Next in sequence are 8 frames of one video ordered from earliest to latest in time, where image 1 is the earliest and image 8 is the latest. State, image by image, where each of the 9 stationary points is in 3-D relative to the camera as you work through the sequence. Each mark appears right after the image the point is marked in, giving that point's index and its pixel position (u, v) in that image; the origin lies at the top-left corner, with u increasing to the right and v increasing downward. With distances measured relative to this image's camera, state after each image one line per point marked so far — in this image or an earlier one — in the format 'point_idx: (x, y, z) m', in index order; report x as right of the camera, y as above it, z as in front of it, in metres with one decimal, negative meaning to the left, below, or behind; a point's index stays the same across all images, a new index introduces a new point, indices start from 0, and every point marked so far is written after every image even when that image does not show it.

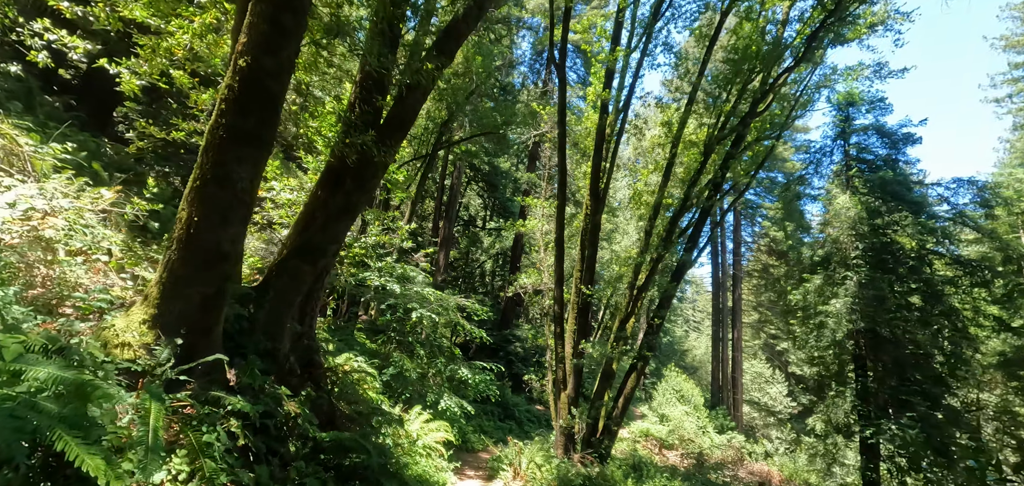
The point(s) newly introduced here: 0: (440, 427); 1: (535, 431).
0: (-0.9, -2.2, +7.0) m
1: (+0.5, -4.0, +12.5) m
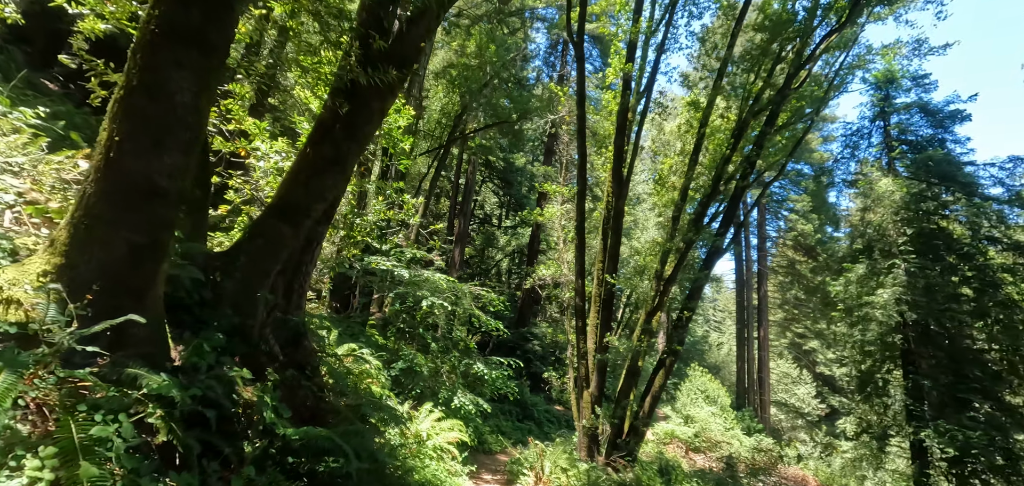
0: (-0.7, -2.0, +6.5) m
1: (+0.9, -3.9, +11.9) m
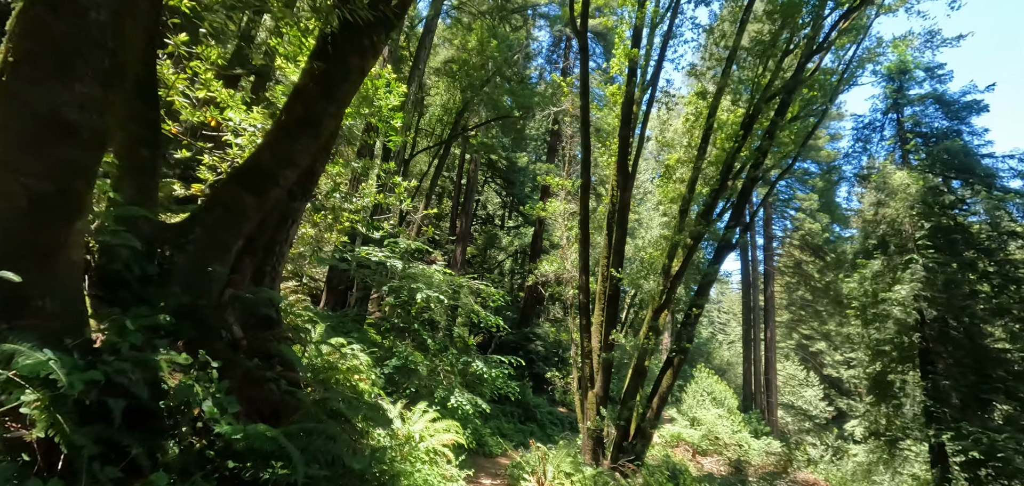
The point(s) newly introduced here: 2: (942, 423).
0: (-0.7, -2.0, +6.2) m
1: (+0.9, -3.8, +11.6) m
2: (+6.0, -2.5, +8.1) m
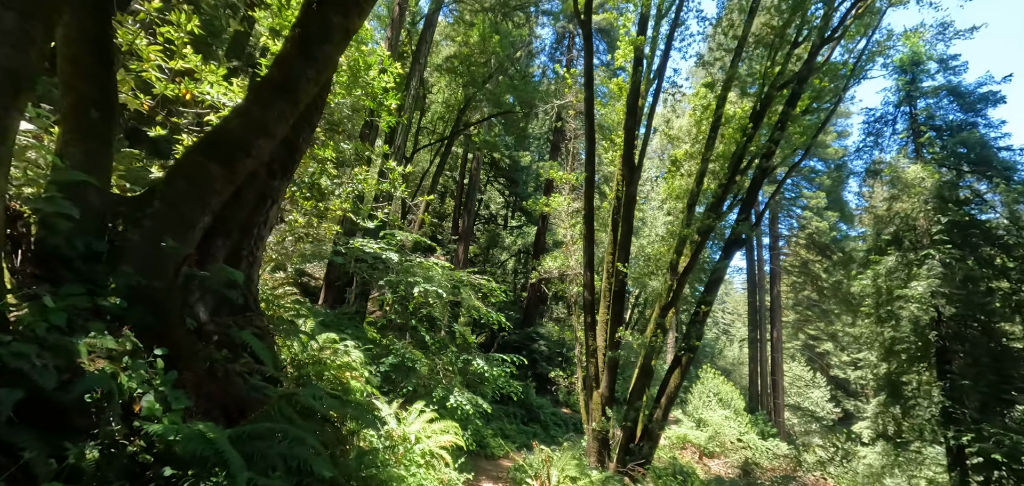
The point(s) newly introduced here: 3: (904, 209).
0: (-0.7, -1.9, +5.9) m
1: (+1.0, -3.8, +11.4) m
2: (+6.0, -2.4, +7.8) m
3: (+6.0, +0.5, +8.9) m
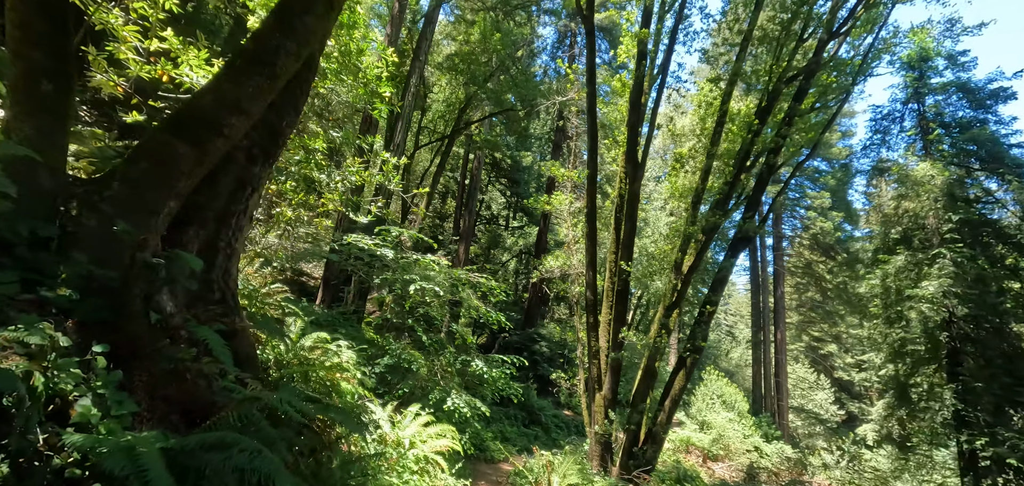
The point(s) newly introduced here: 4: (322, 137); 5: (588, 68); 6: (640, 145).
0: (-0.7, -1.9, +5.8) m
1: (+1.0, -3.7, +11.2) m
2: (+6.0, -2.4, +7.6) m
3: (+6.0, +0.5, +8.7) m
4: (-2.2, +1.2, +6.7) m
5: (+1.1, +2.6, +8.5) m
6: (+1.7, +1.3, +7.7) m
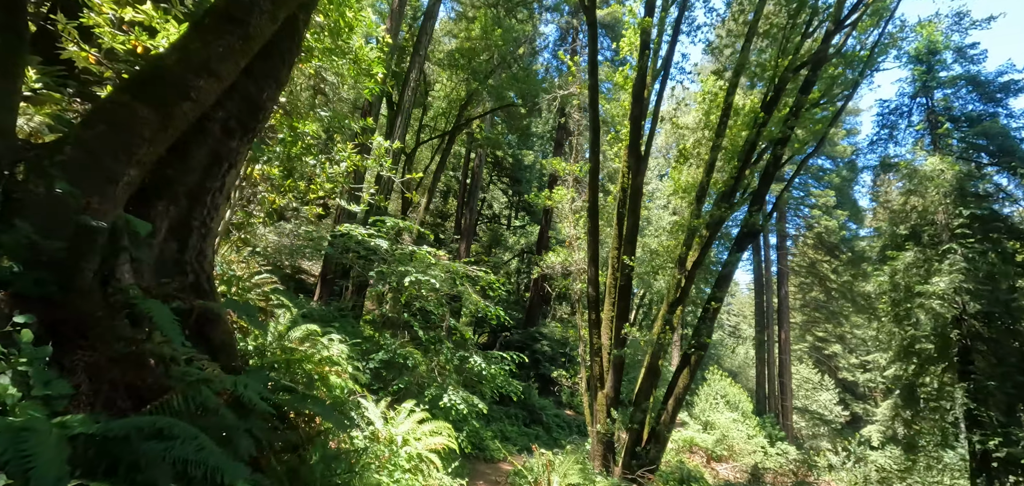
0: (-0.7, -1.8, +5.6) m
1: (+1.0, -3.7, +11.0) m
2: (+6.0, -2.4, +7.5) m
3: (+6.0, +0.6, +8.5) m
4: (-2.2, +1.3, +6.5) m
5: (+1.1, +2.6, +8.3) m
6: (+1.7, +1.3, +7.5) m
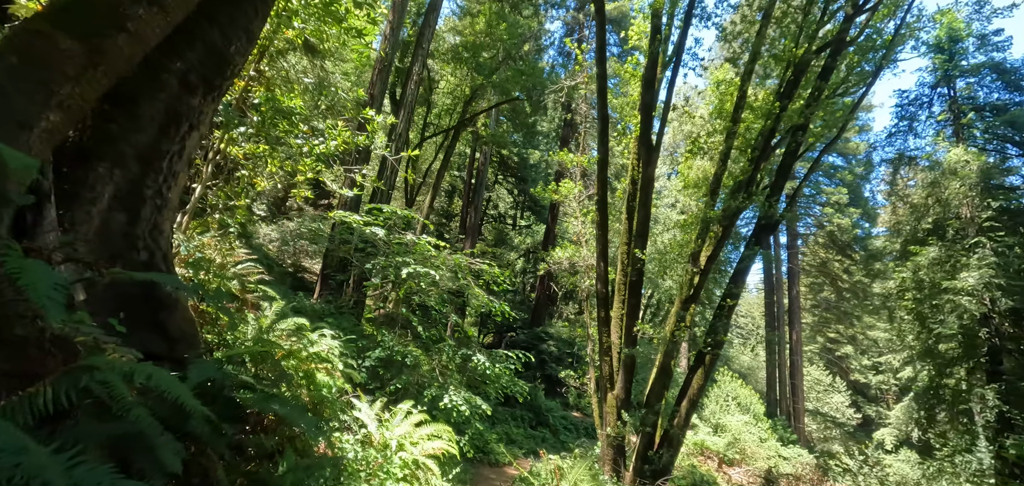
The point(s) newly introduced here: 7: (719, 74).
0: (-0.6, -1.7, +5.3) m
1: (+1.1, -3.6, +10.7) m
2: (+6.1, -2.3, +7.1) m
3: (+6.1, +0.7, +8.2) m
4: (-2.1, +1.4, +6.3) m
5: (+1.2, +2.7, +8.0) m
6: (+1.8, +1.4, +7.2) m
7: (+2.8, +2.3, +7.8) m
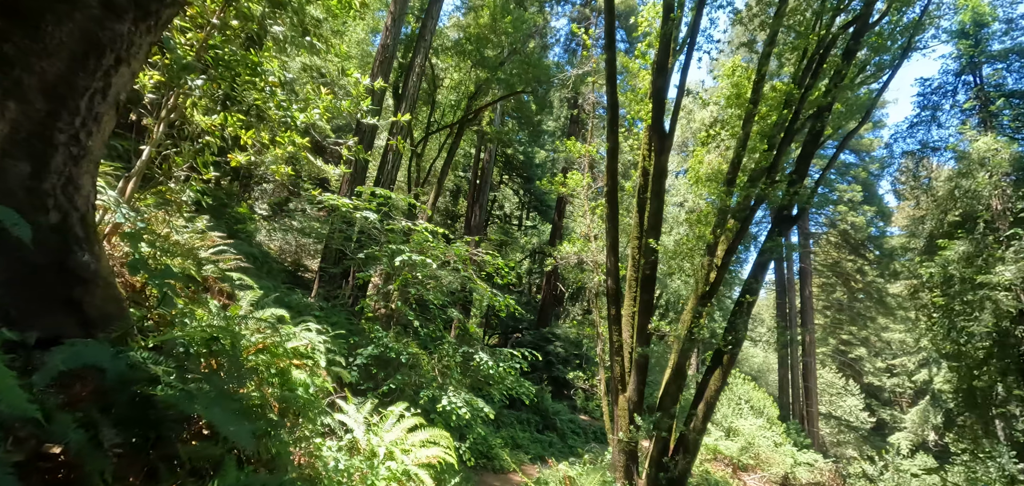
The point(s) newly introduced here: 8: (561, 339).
0: (-0.6, -1.7, +4.9) m
1: (+1.2, -3.6, +10.3) m
2: (+6.2, -2.2, +6.7) m
3: (+6.1, +0.7, +7.7) m
4: (-2.1, +1.4, +5.9) m
5: (+1.2, +2.7, +7.7) m
6: (+1.8, +1.5, +6.8) m
7: (+2.8, +2.3, +7.4) m
8: (+1.1, -2.1, +13.0) m
